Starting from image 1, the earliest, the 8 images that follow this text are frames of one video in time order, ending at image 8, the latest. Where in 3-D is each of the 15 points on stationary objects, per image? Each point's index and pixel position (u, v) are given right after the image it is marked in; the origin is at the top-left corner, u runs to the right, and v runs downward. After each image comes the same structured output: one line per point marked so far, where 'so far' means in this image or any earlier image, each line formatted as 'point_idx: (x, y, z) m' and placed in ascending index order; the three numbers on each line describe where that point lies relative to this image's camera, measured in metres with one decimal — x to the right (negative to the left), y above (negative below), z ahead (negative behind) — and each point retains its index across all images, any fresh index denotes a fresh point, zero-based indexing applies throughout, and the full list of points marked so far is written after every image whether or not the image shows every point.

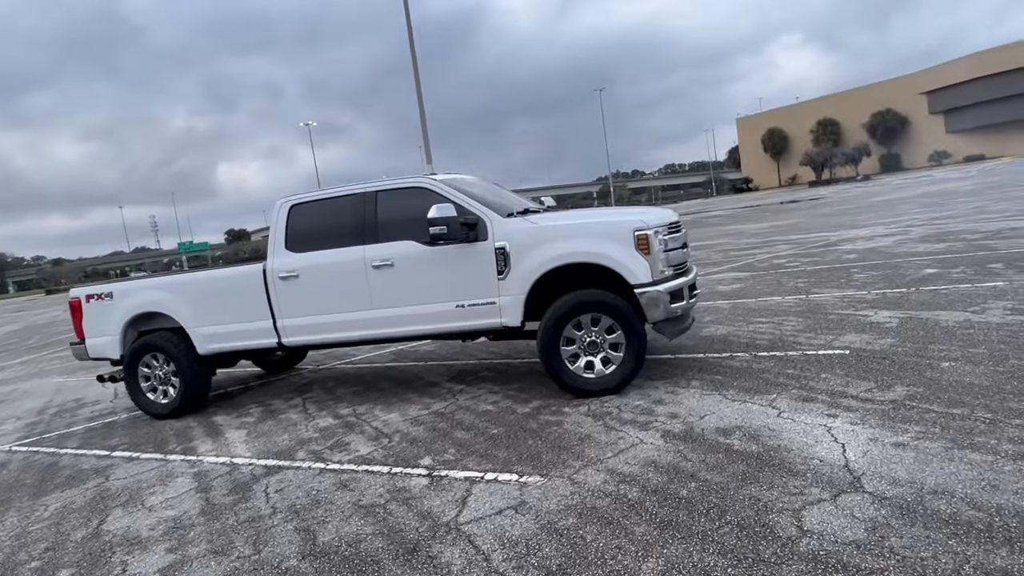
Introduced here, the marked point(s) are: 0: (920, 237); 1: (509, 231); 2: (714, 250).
0: (+8.9, +1.1, +13.7) m
1: (0.0, +0.5, +6.0) m
2: (+5.8, +1.1, +18.0) m
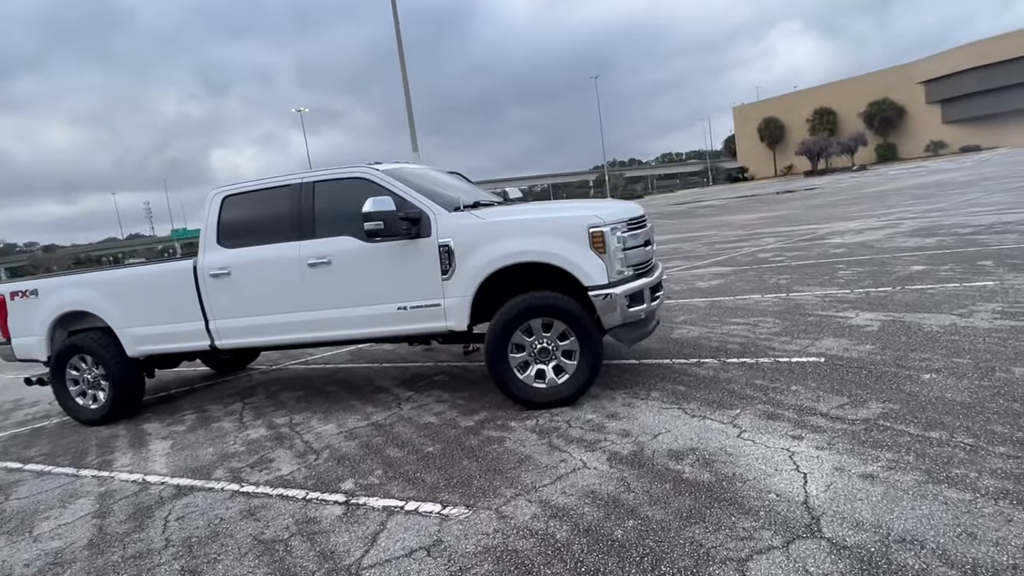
0: (+8.4, +1.2, +13.2) m
1: (-0.5, +0.5, +5.4) m
2: (+5.2, +1.3, +17.5) m
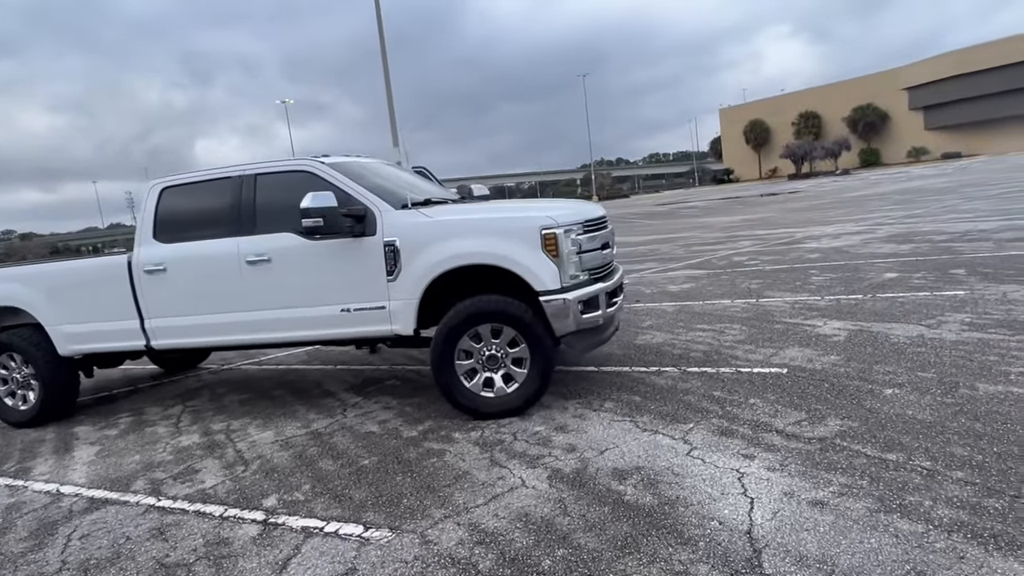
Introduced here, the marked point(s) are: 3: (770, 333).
0: (+7.8, +1.1, +13.1) m
1: (-0.9, +0.5, +5.1) m
2: (+4.6, +1.2, +17.3) m
3: (+2.8, -0.5, +6.8) m
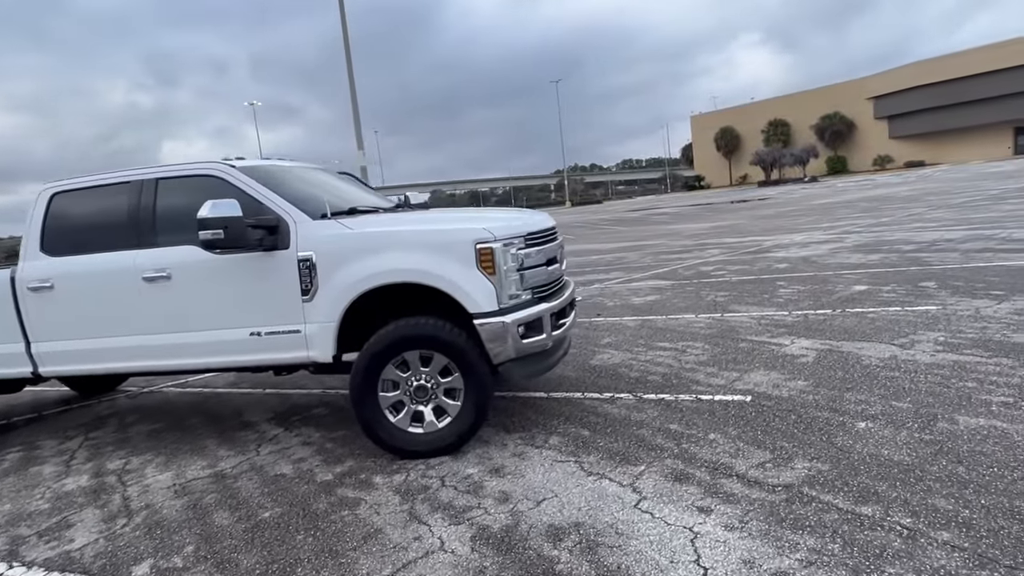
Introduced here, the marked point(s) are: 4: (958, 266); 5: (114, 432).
0: (+7.0, +0.9, +12.9) m
1: (-1.4, +0.4, +4.5) m
2: (+3.6, +1.0, +16.9) m
3: (+2.2, -0.6, +6.3) m
4: (+6.7, +0.3, +9.5) m
5: (-3.8, -1.4, +6.0) m
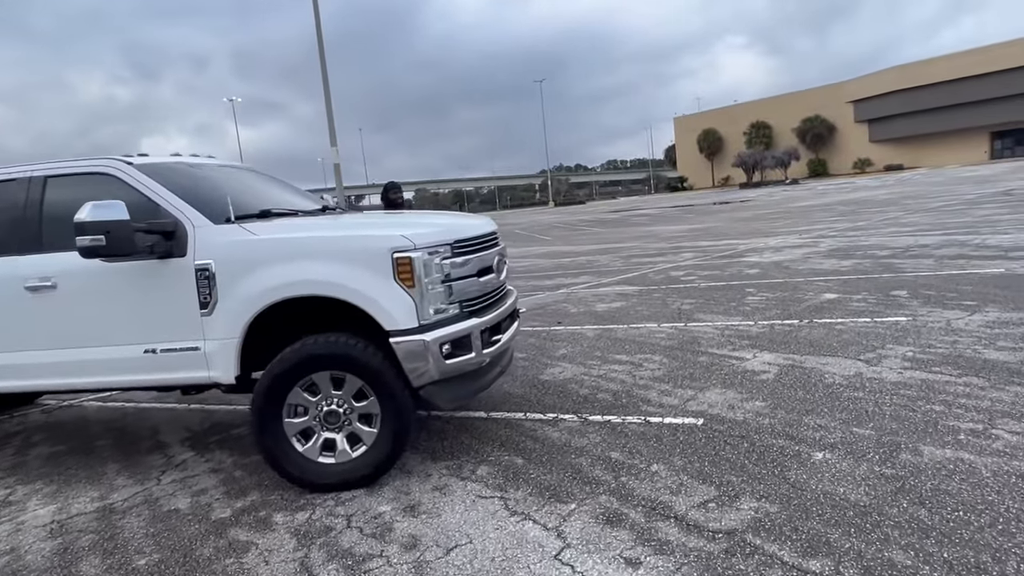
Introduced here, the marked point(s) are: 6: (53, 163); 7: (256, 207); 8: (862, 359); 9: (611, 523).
0: (+6.3, +0.7, +12.6) m
1: (-1.9, +0.3, +4.0) m
2: (+2.8, +0.9, +16.6) m
3: (+1.7, -0.7, +5.9) m
4: (+6.1, +0.2, +9.2) m
5: (-4.3, -1.4, +5.4) m
6: (-3.3, +0.9, +4.5) m
7: (-1.9, +0.6, +4.6) m
8: (+3.1, -0.6, +5.6) m
9: (+0.5, -1.2, +3.3) m
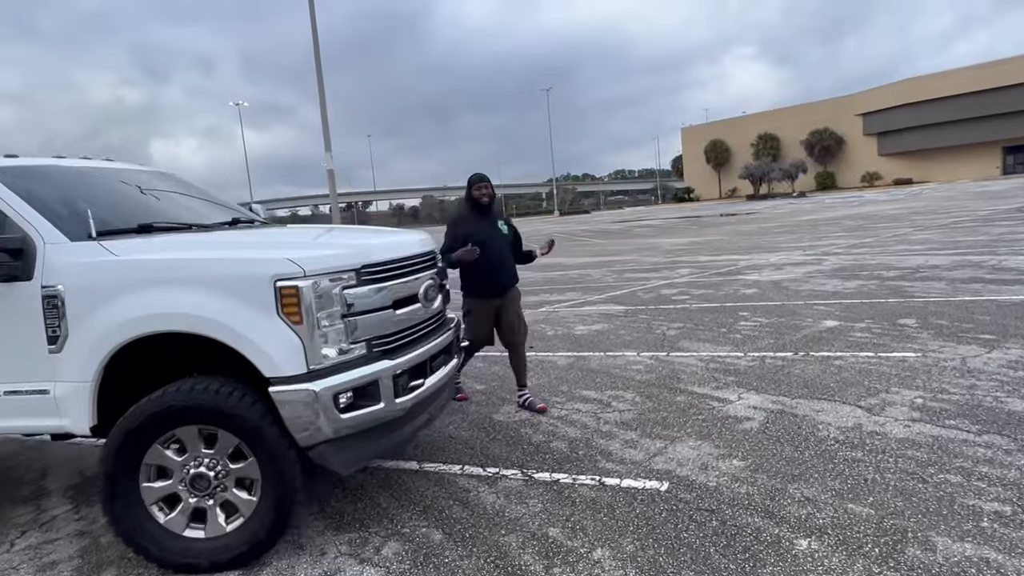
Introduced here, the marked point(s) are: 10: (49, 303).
0: (+6.0, +0.3, +11.8) m
1: (-2.3, +0.1, +3.3) m
2: (+2.5, +0.5, +15.8) m
3: (+1.2, -1.0, +5.1) m
4: (+5.7, -0.1, +8.4) m
5: (-4.7, -1.6, +4.7) m
6: (-3.7, +0.7, +3.8) m
7: (-2.3, +0.4, +3.9) m
8: (+2.7, -0.9, +4.8) m
9: (+0.1, -1.4, +2.6) m
10: (-2.4, -0.1, +3.3) m
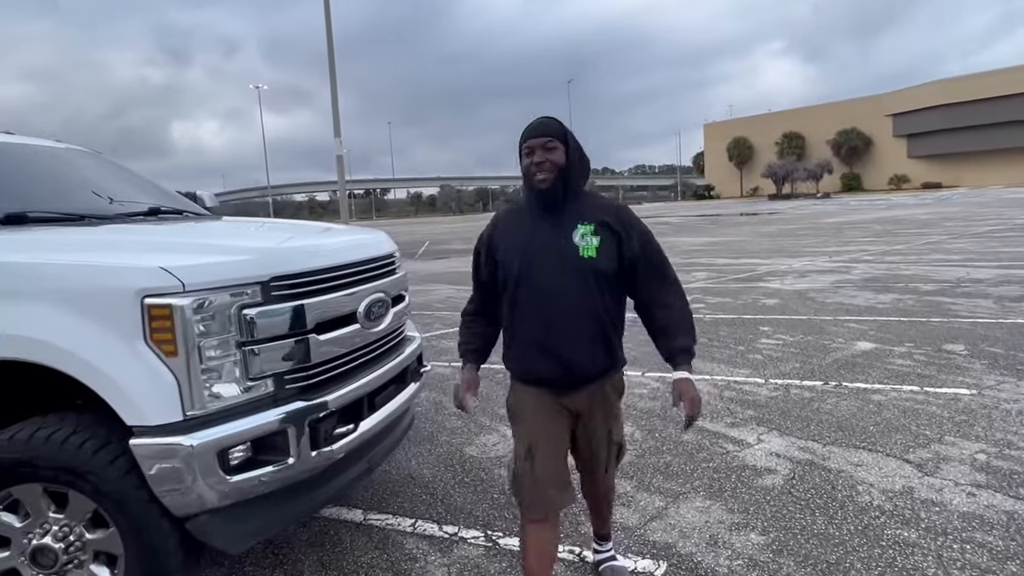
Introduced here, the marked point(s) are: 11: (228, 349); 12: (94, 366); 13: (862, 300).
0: (+6.0, +0.1, +10.8) m
1: (-2.5, +0.1, +2.5) m
2: (+2.7, +0.4, +14.9) m
3: (+1.1, -1.1, +4.3) m
4: (+5.7, -0.4, +7.4) m
5: (-4.9, -1.5, +4.0) m
6: (-3.8, +0.8, +3.0) m
7: (-2.5, +0.4, +3.2) m
8: (+2.5, -1.1, +3.9) m
9: (-0.2, -1.5, +1.8) m
10: (-2.6, -0.1, +2.5) m
11: (-1.1, -0.2, +2.5) m
12: (-1.5, -0.3, +2.3) m
13: (+5.0, -0.2, +9.1) m
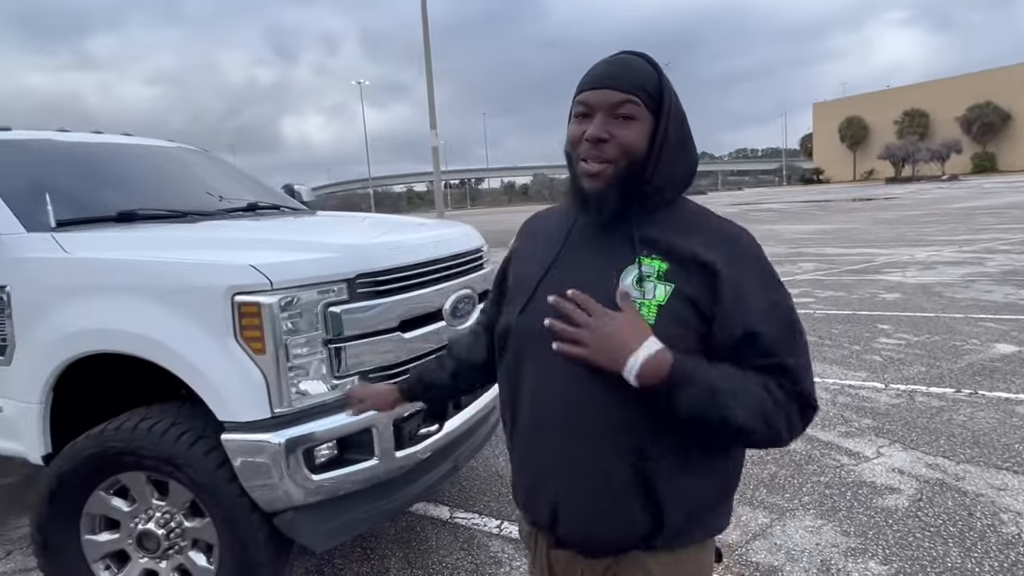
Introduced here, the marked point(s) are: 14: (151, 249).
0: (+7.5, +0.2, +9.7) m
1: (-2.1, +0.1, +2.7) m
2: (+4.8, +0.6, +14.2) m
3: (+1.6, -1.1, +3.9) m
4: (+6.7, -0.3, +6.4) m
5: (-4.3, -1.4, +4.6) m
6: (-3.4, +0.8, +3.4) m
7: (-2.0, +0.4, +3.3) m
8: (+3.0, -1.1, +3.4) m
9: (0.0, -1.5, +1.6) m
10: (-2.2, -0.1, +2.8) m
11: (-0.8, -0.2, +2.5) m
12: (-1.2, -0.3, +2.4) m
13: (+6.3, -0.1, +8.1) m
14: (-1.5, +0.2, +2.6) m
